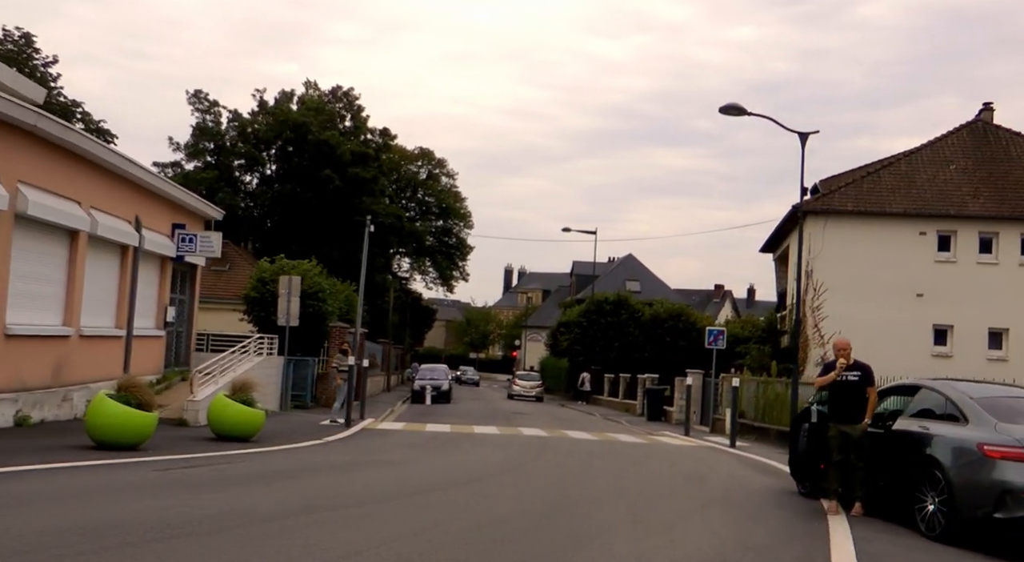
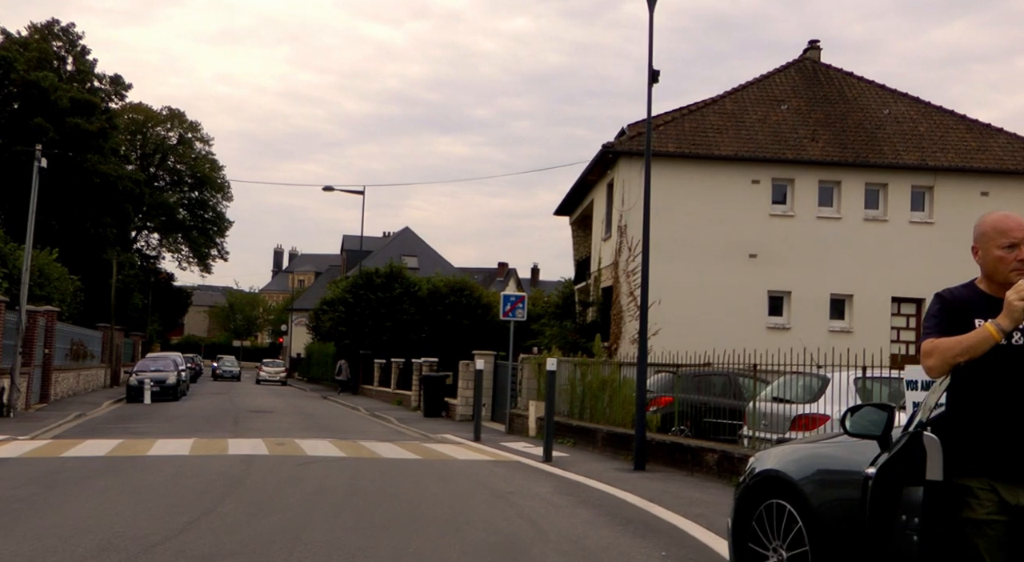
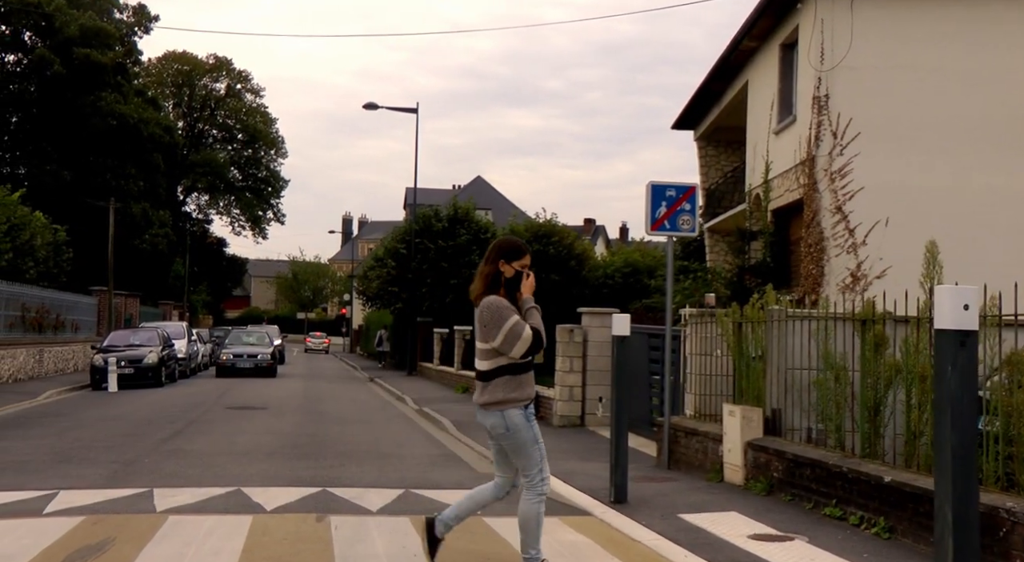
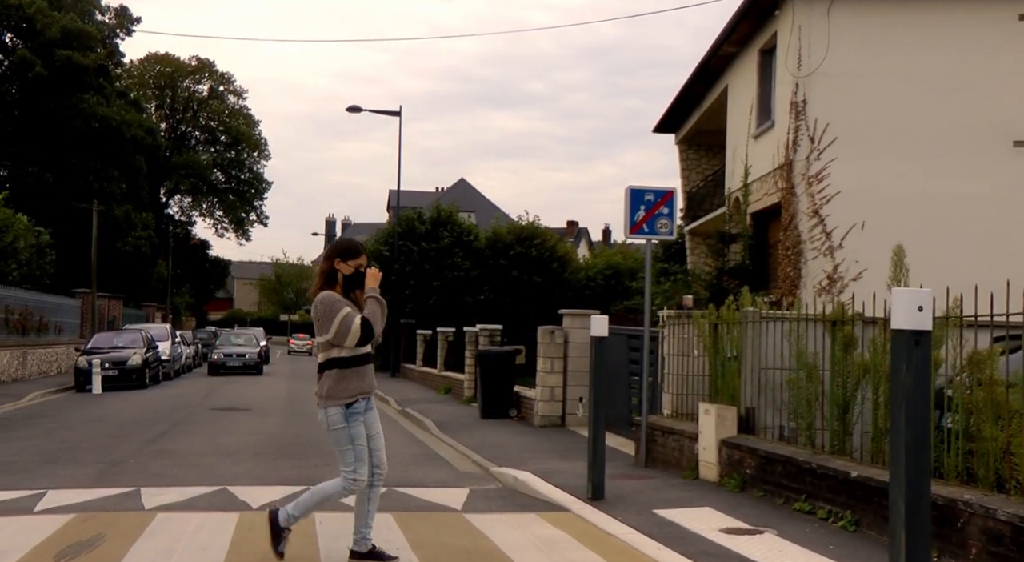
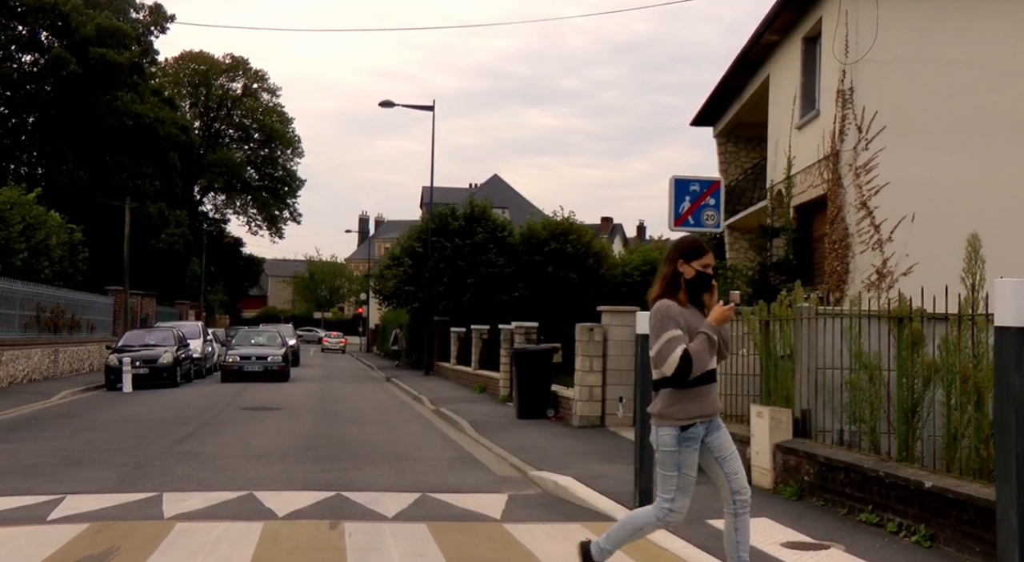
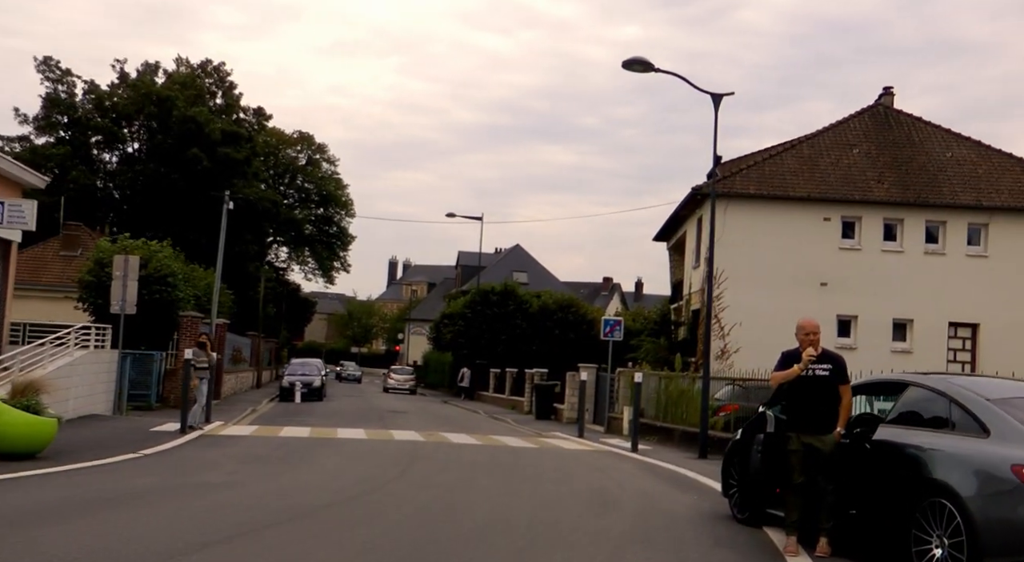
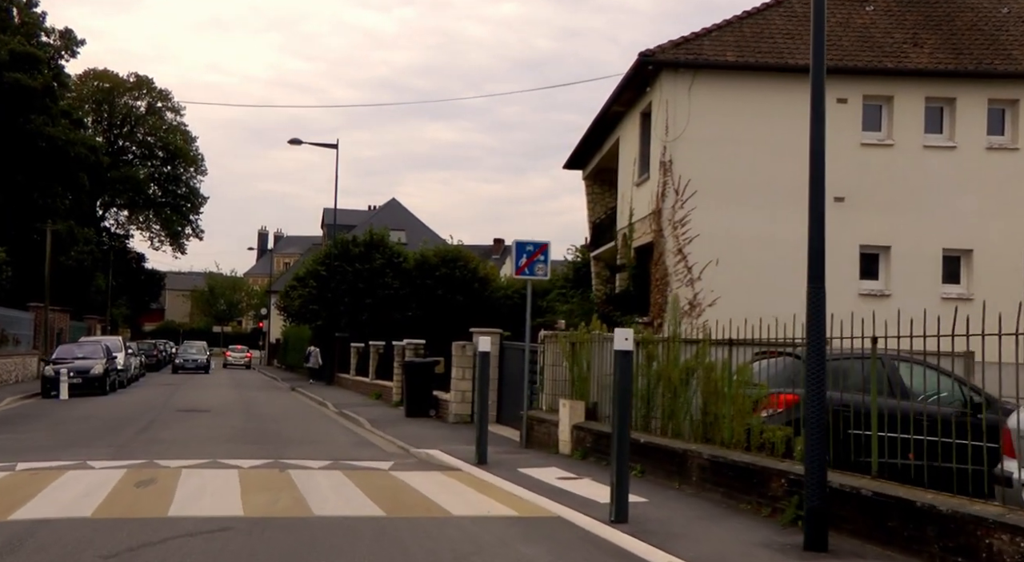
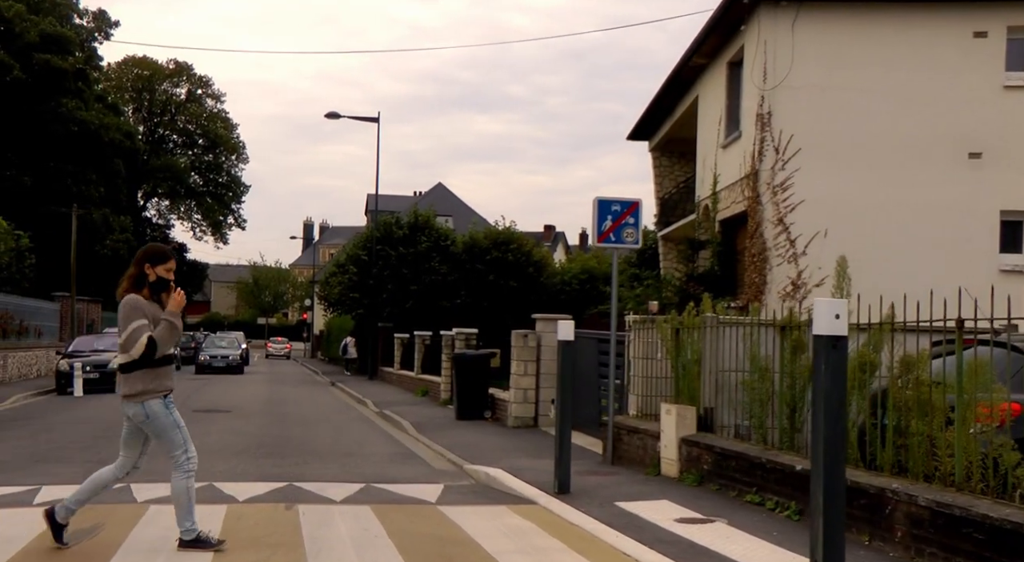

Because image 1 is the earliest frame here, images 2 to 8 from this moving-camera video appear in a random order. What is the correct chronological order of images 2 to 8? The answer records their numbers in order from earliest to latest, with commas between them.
6, 2, 7, 8, 4, 3, 5
